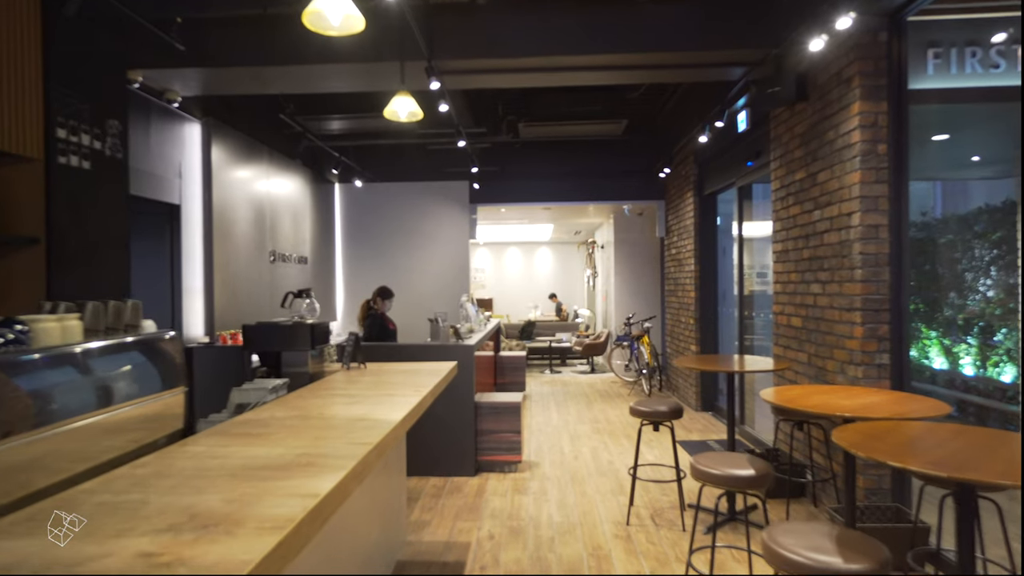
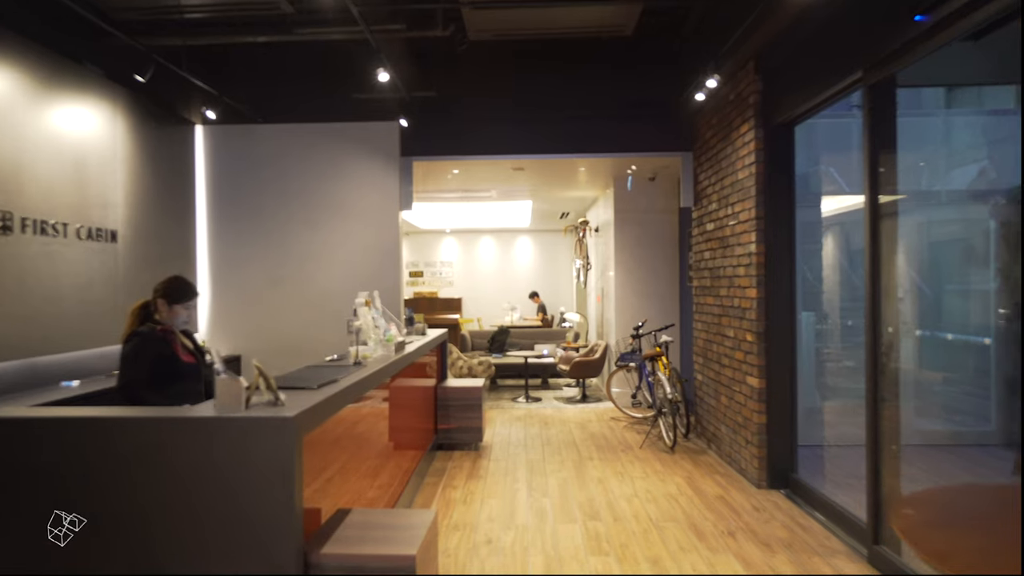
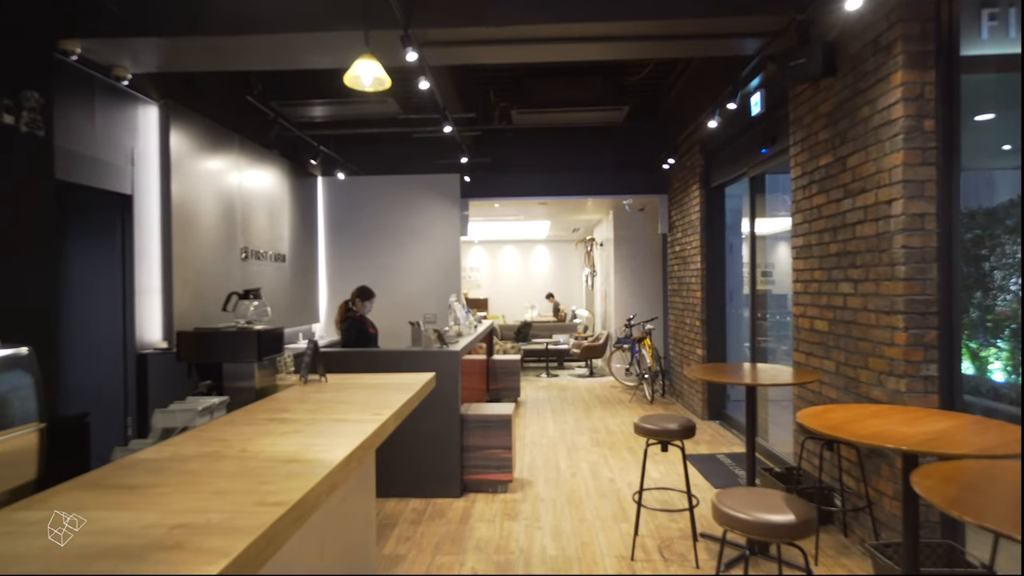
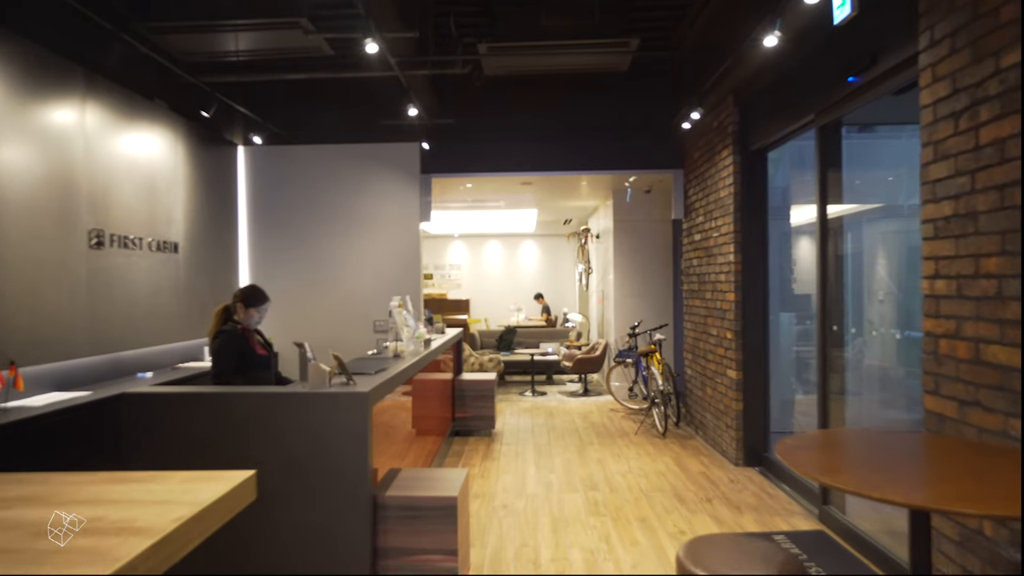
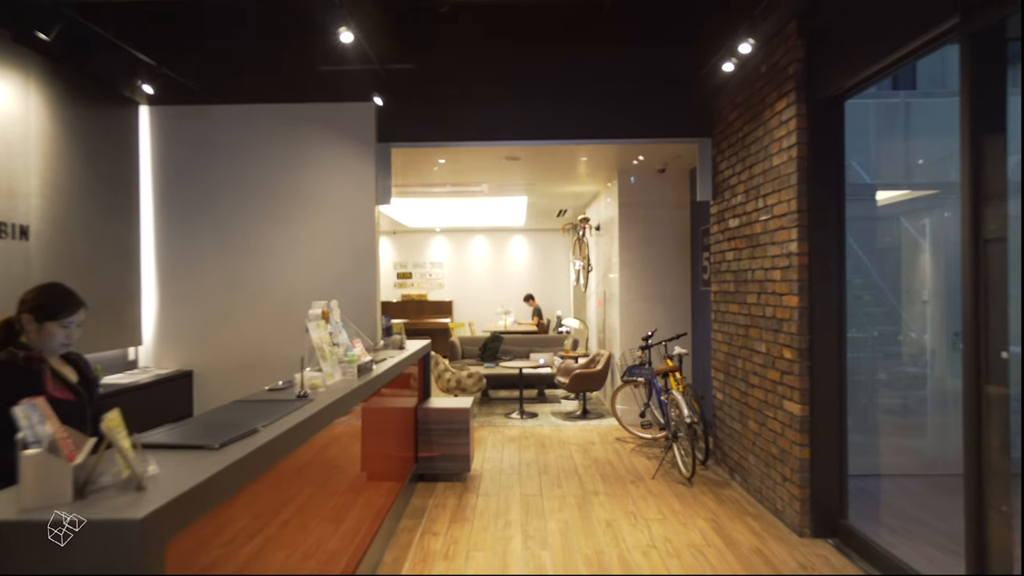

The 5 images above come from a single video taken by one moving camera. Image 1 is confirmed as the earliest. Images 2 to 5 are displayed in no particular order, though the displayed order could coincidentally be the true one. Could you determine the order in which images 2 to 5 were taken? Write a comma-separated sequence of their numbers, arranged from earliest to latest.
3, 4, 2, 5
